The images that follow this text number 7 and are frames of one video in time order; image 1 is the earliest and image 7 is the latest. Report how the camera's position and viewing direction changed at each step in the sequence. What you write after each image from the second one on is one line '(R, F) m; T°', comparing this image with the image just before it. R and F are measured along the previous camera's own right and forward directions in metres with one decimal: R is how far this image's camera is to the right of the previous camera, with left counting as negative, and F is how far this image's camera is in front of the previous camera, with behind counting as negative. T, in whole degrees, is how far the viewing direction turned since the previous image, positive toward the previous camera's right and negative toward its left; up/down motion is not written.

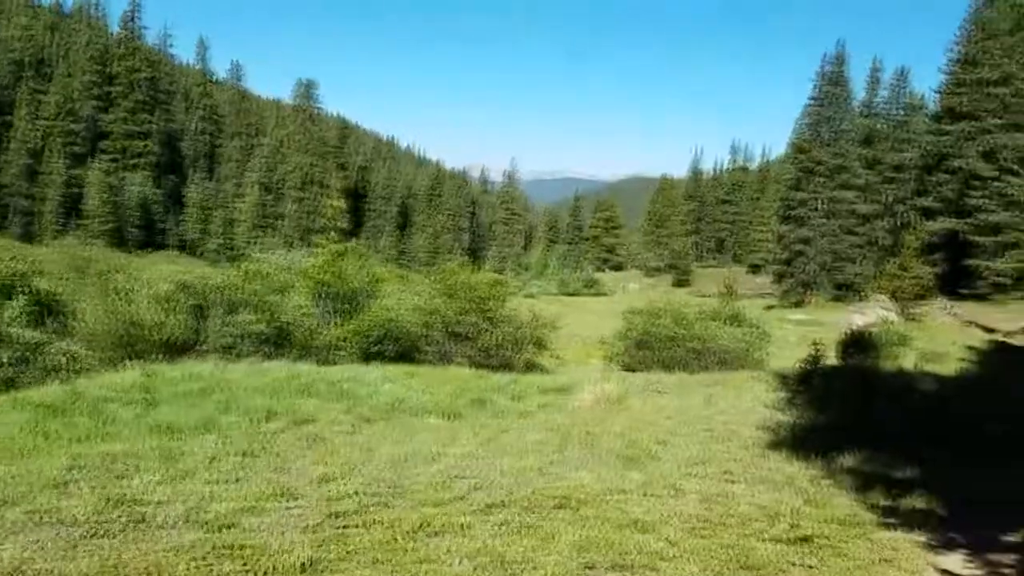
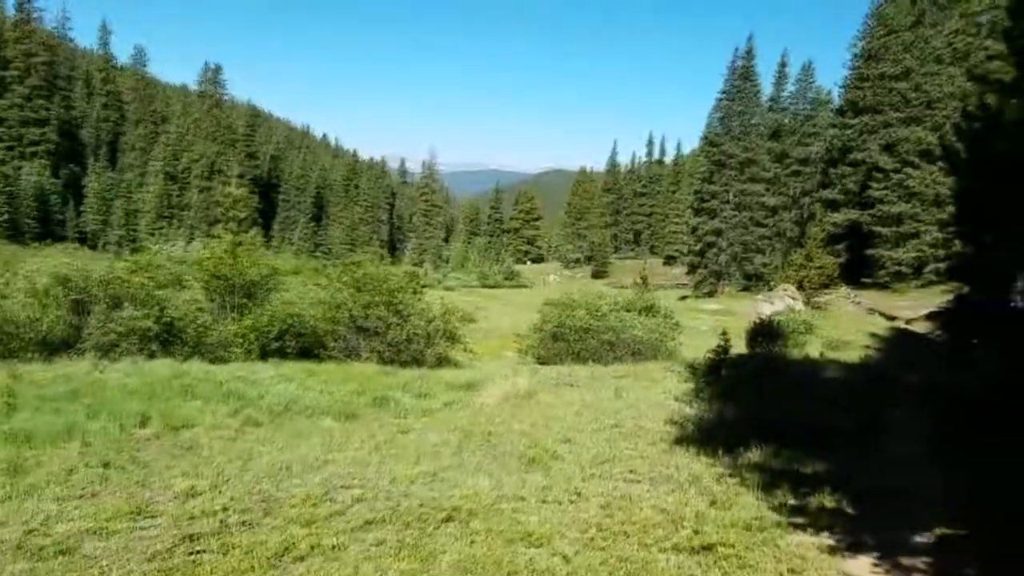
(+0.5, +0.9) m; +6°
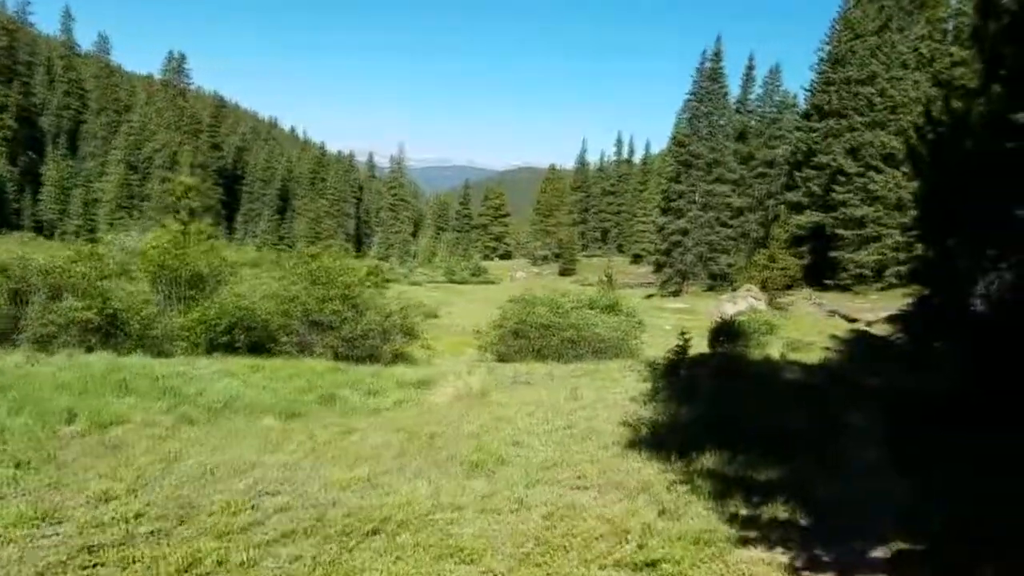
(+0.3, +0.6) m; +3°
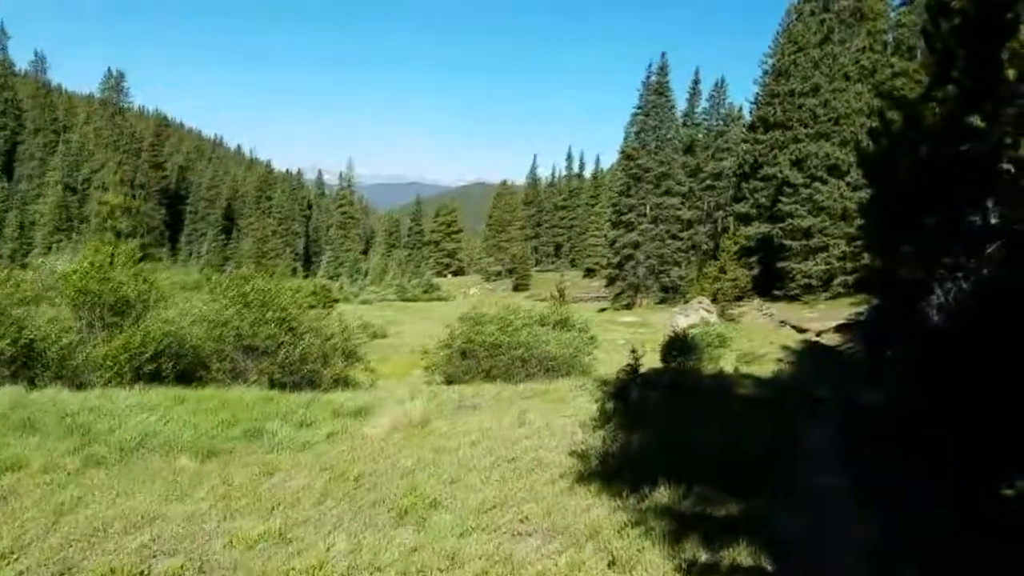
(+0.3, +1.0) m; +4°
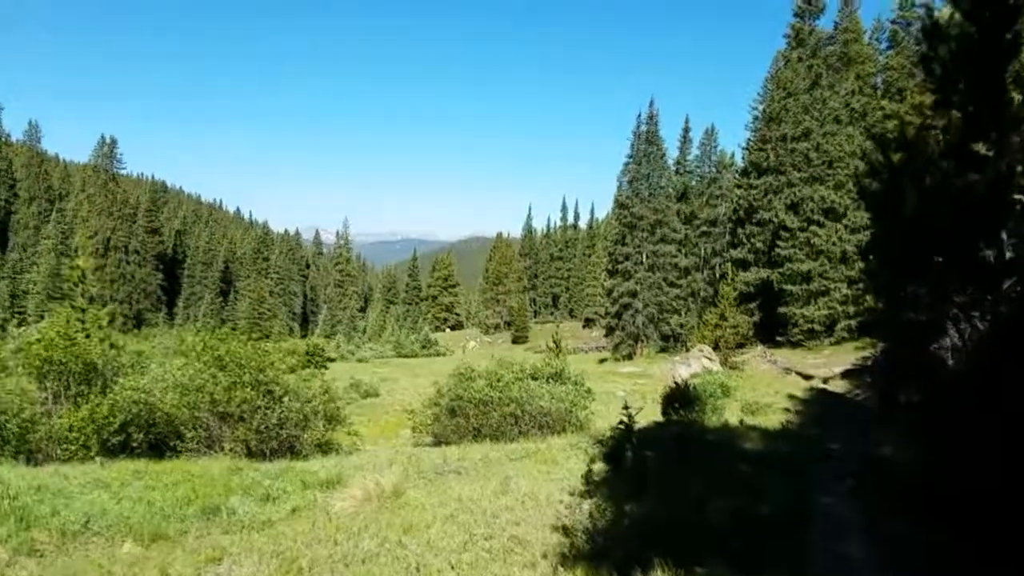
(+0.4, +1.1) m; 0°
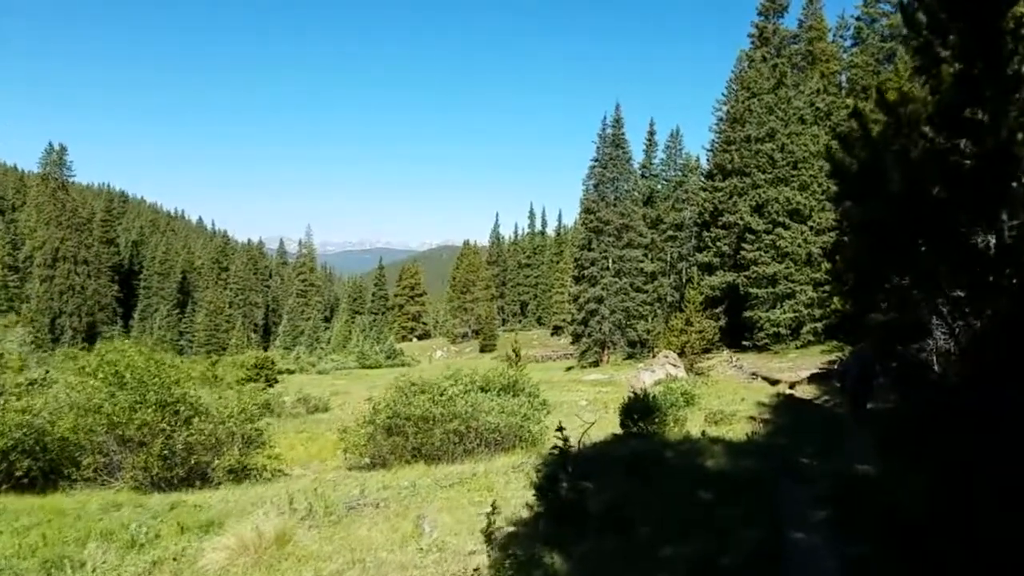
(+1.0, +2.3) m; +2°
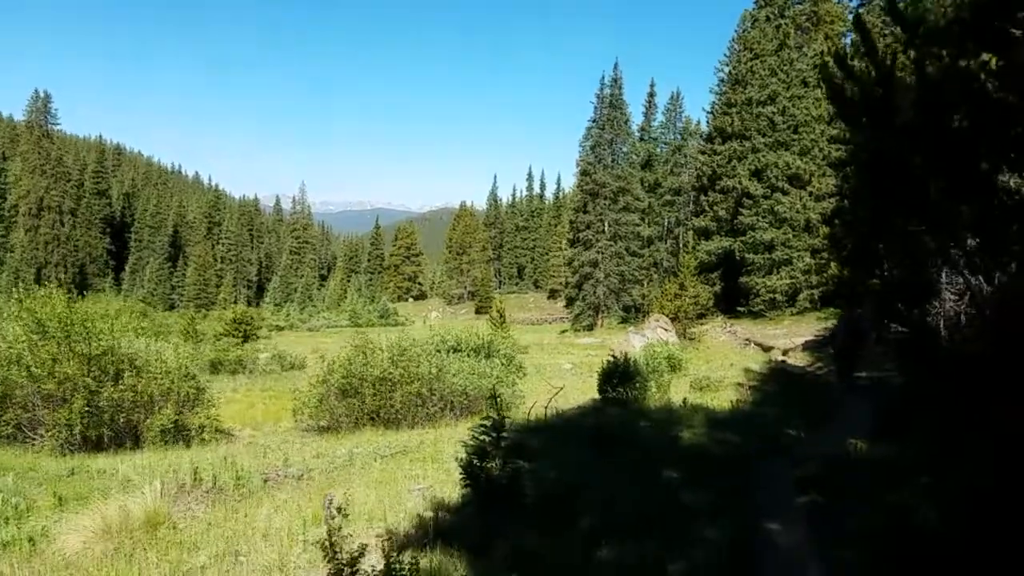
(+1.0, +2.0) m; 0°
